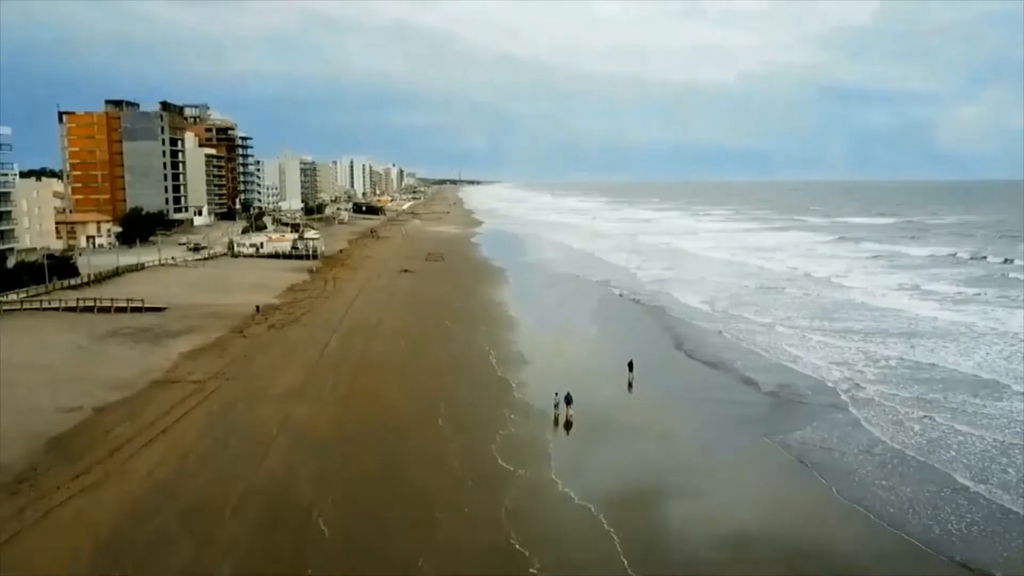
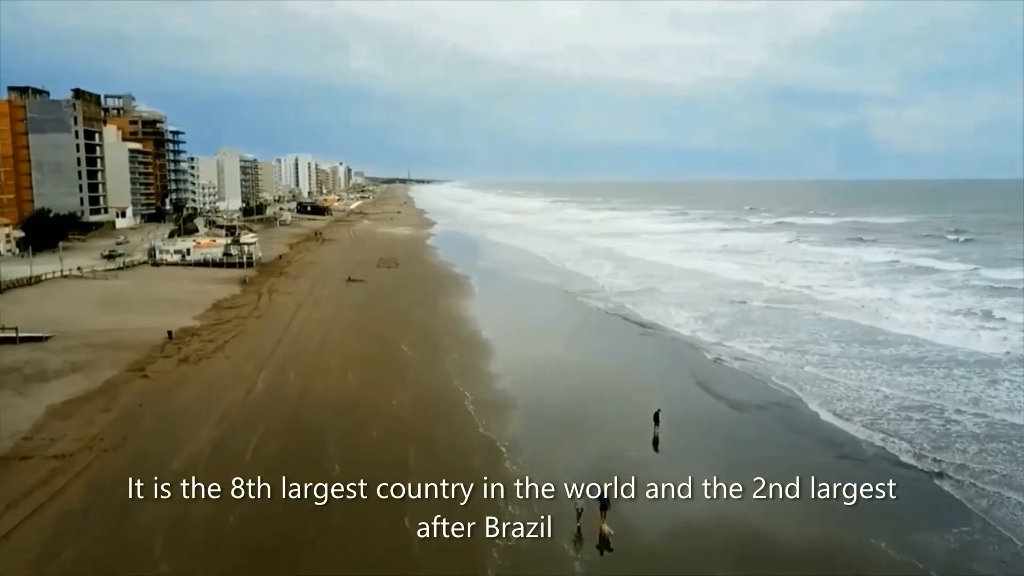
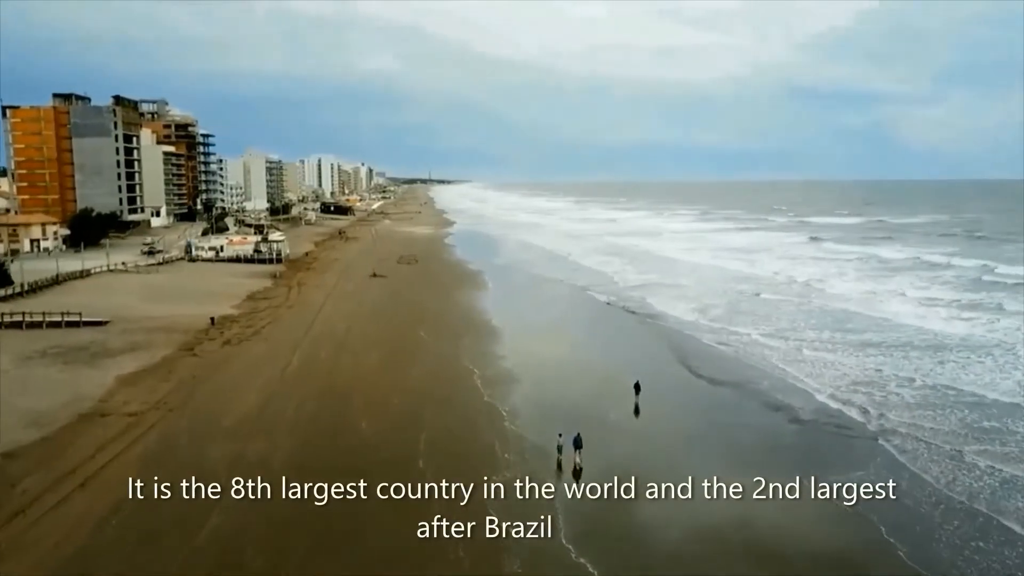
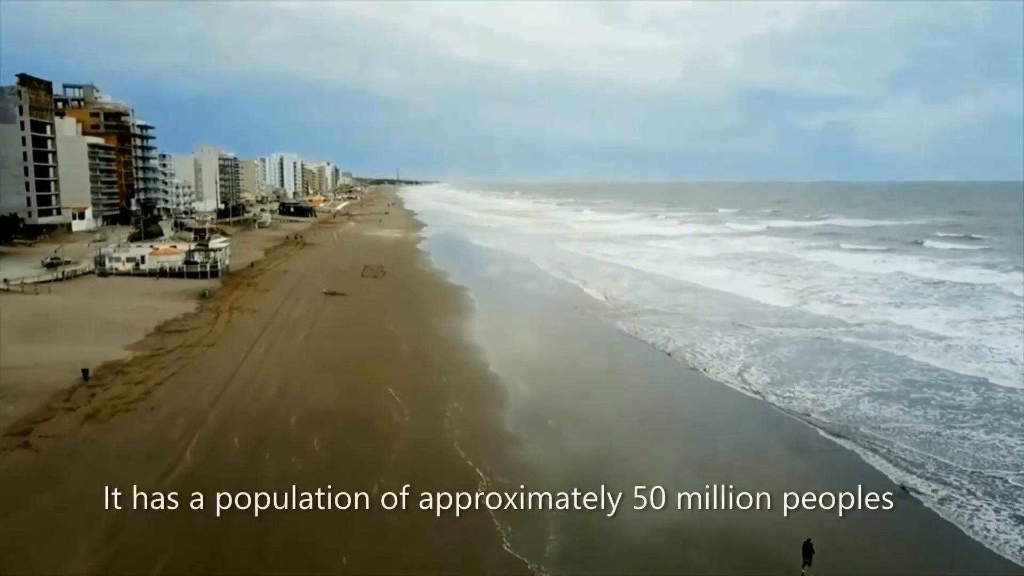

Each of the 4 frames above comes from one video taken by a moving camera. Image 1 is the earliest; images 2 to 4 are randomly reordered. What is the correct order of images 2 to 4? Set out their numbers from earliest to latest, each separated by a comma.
3, 2, 4
